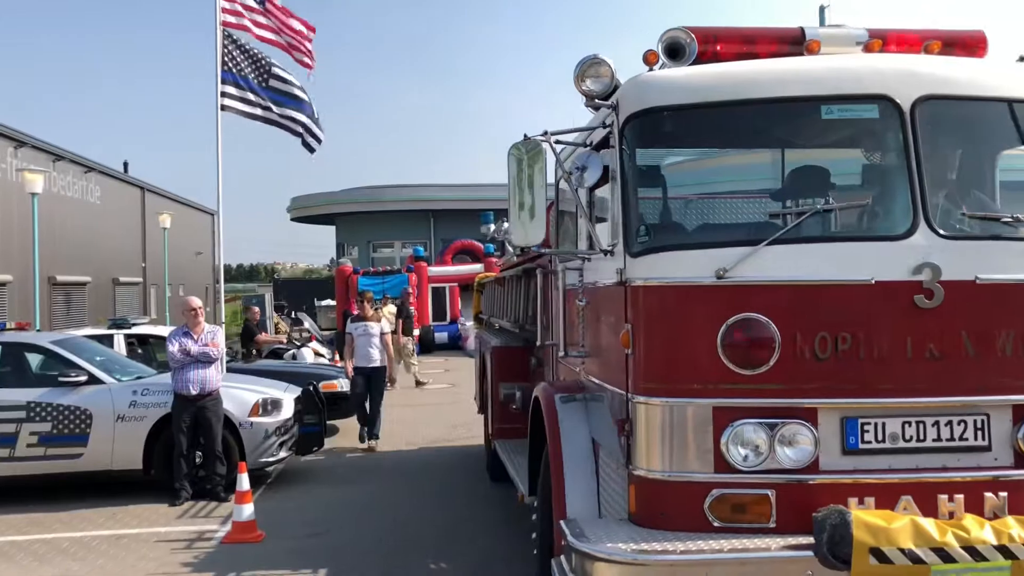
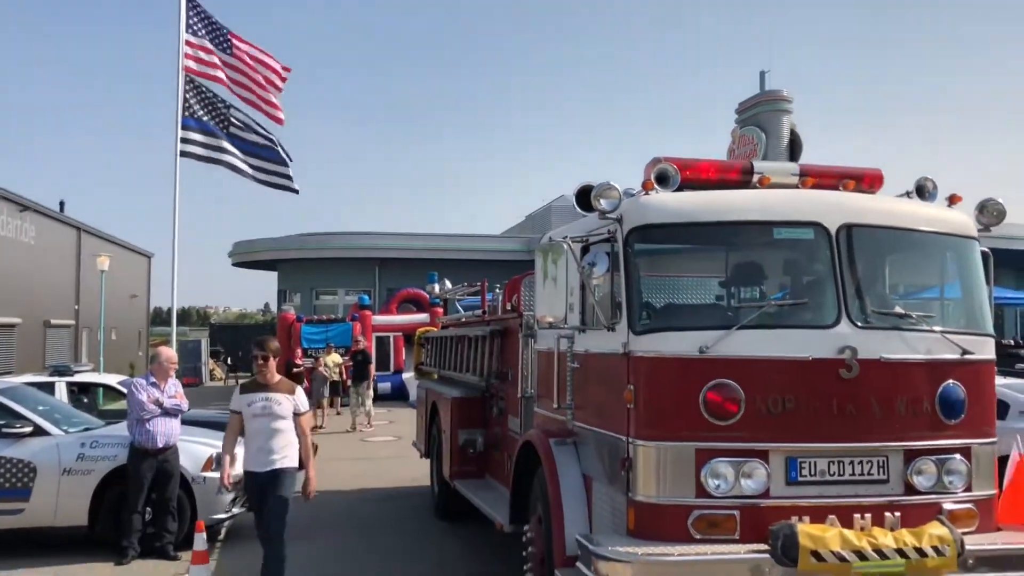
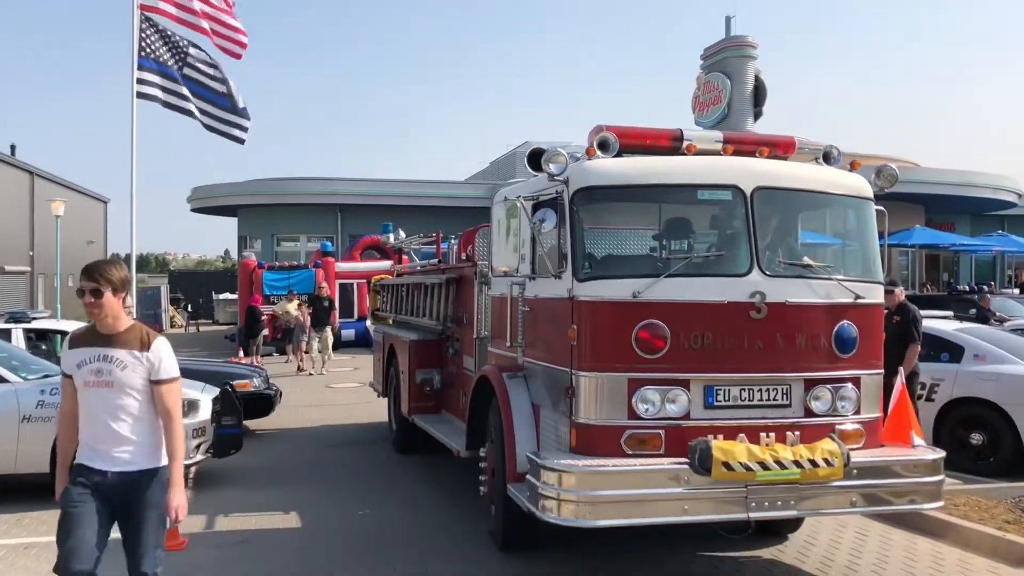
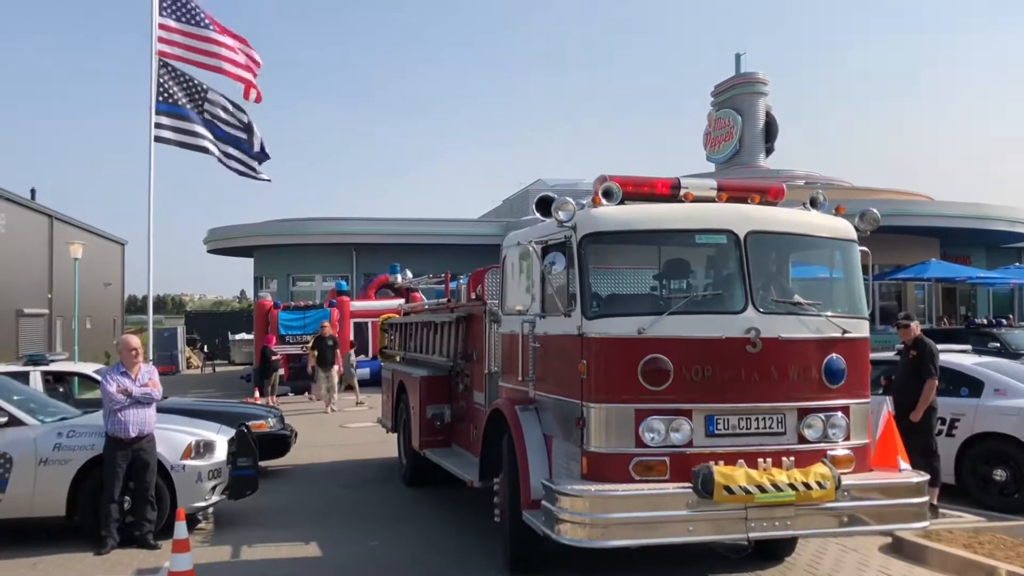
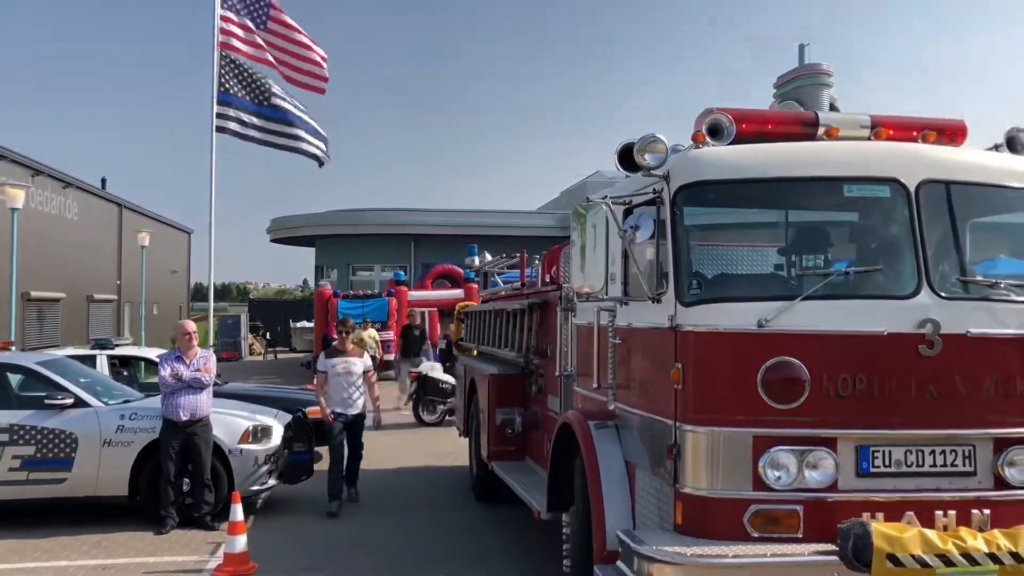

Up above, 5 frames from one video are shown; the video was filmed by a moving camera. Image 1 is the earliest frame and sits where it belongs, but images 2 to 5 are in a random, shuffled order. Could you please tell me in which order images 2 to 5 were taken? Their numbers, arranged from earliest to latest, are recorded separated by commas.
5, 2, 3, 4
